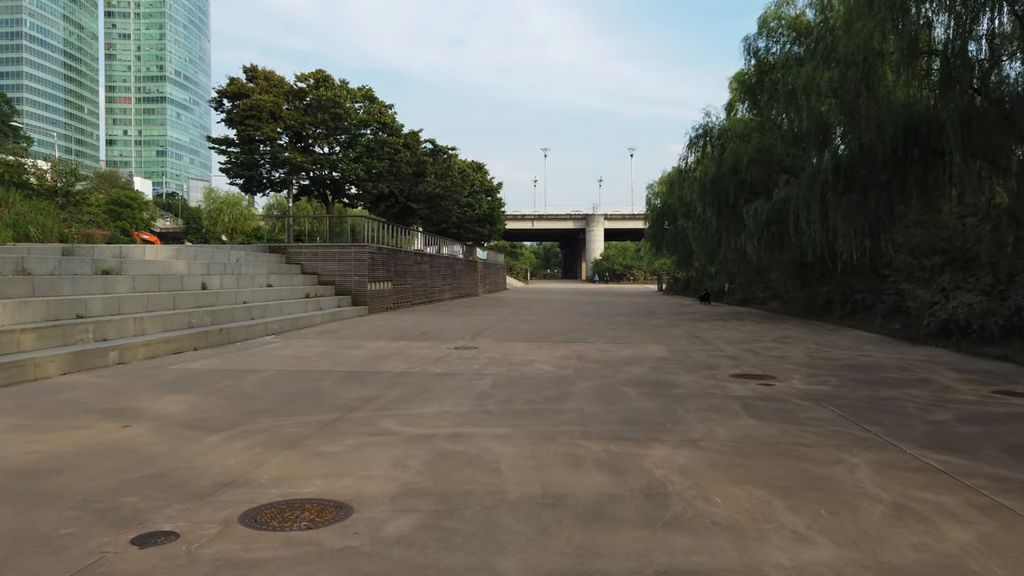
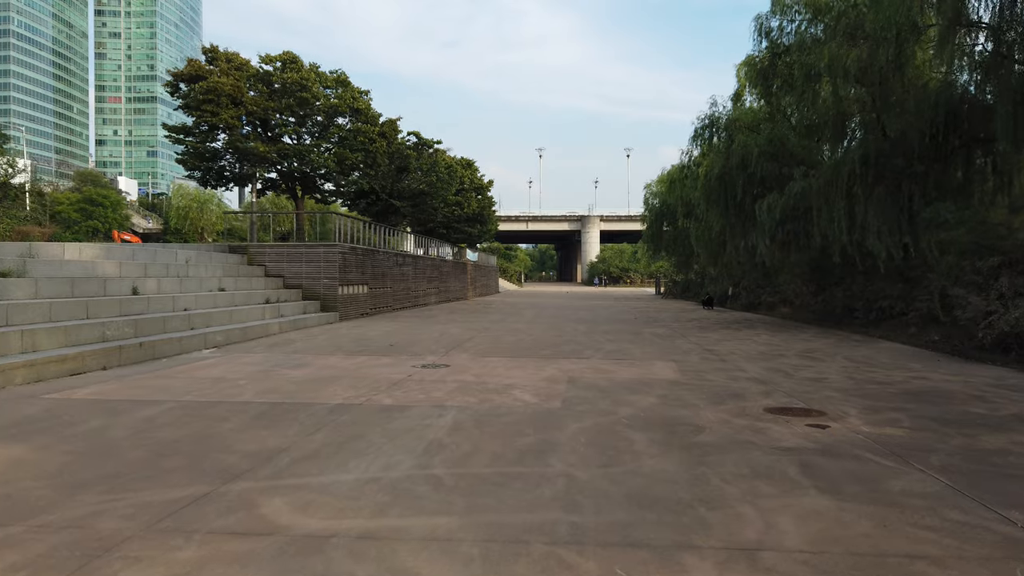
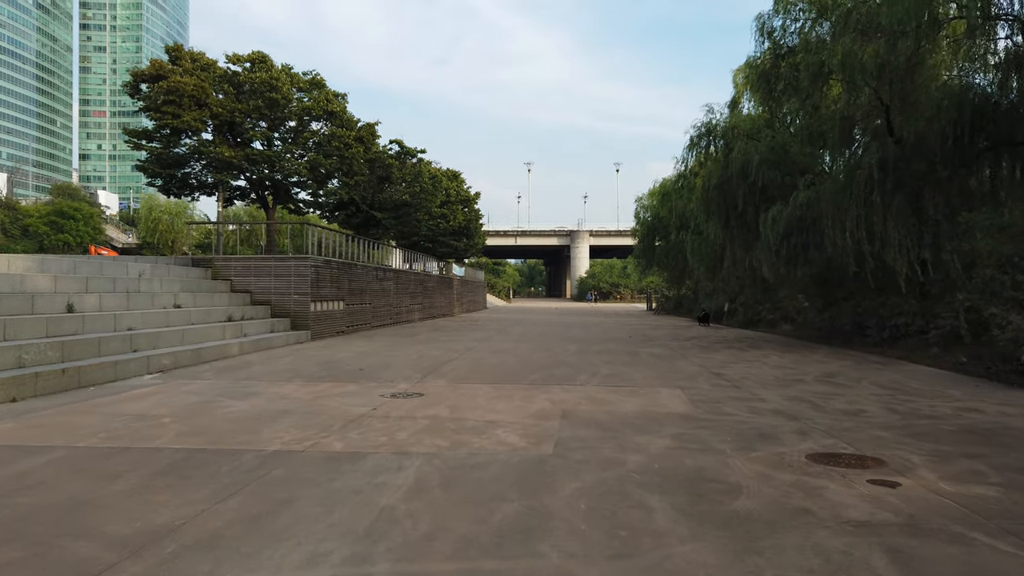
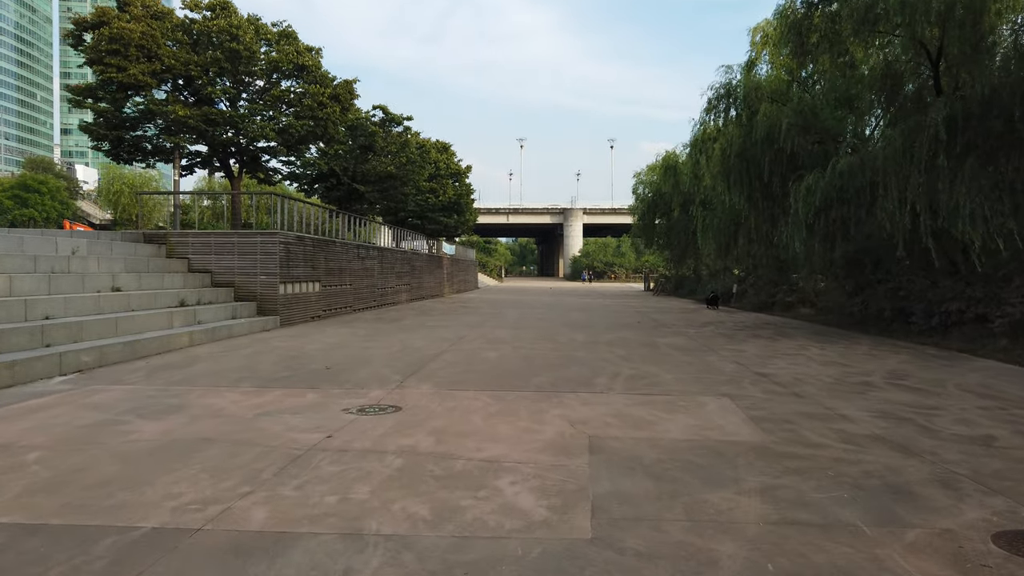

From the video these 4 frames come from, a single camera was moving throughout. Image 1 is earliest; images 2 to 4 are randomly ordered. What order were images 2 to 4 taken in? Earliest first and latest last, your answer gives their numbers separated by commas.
2, 3, 4
